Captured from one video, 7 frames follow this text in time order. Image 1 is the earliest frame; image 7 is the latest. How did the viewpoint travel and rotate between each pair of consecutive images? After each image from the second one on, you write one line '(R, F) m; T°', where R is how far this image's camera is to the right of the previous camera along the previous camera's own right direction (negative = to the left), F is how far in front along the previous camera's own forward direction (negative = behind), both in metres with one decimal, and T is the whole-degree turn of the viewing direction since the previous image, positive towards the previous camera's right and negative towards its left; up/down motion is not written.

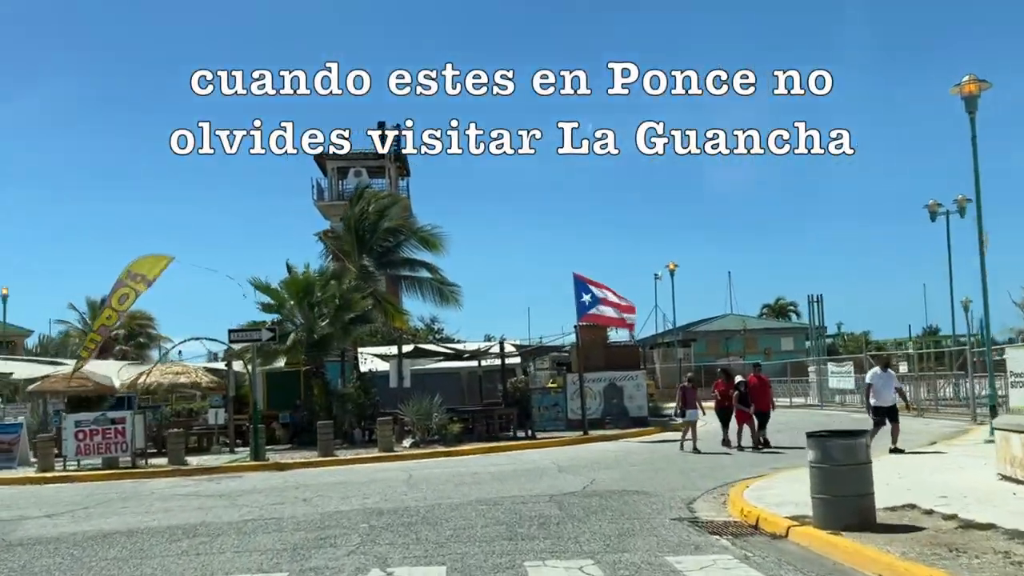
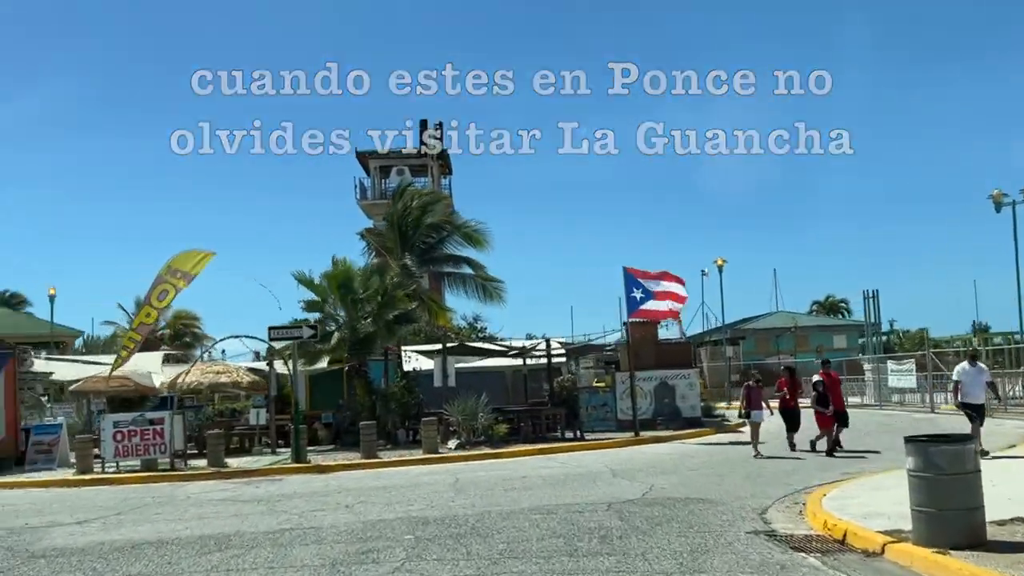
(-0.3, +1.1) m; -5°
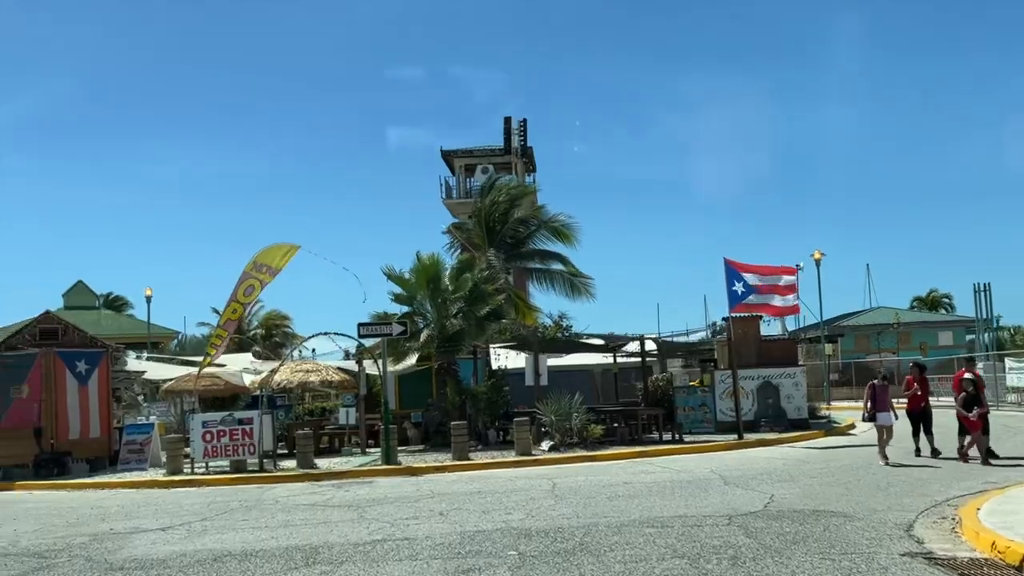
(-0.7, +1.4) m; -8°
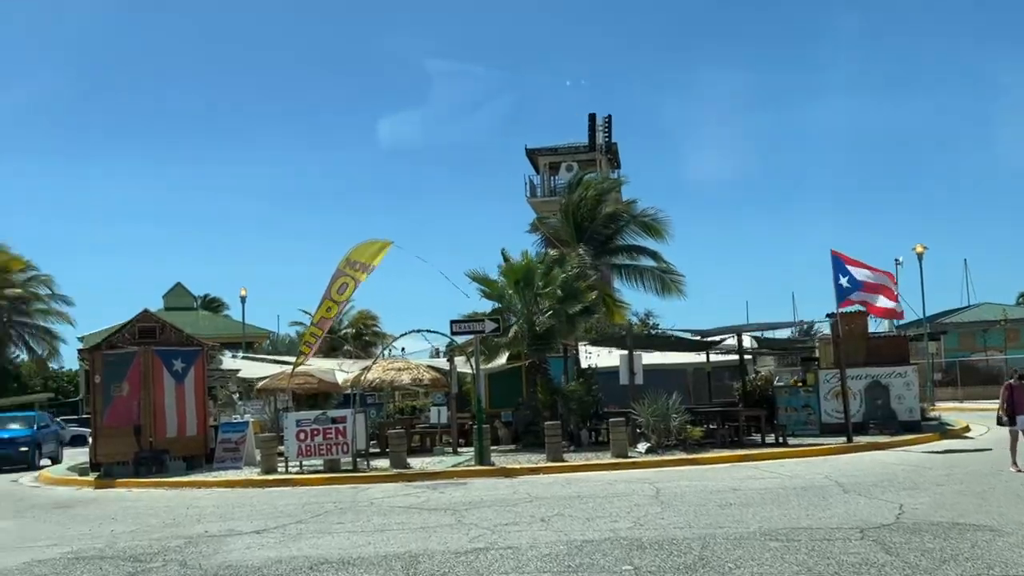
(-0.7, +0.9) m; -7°
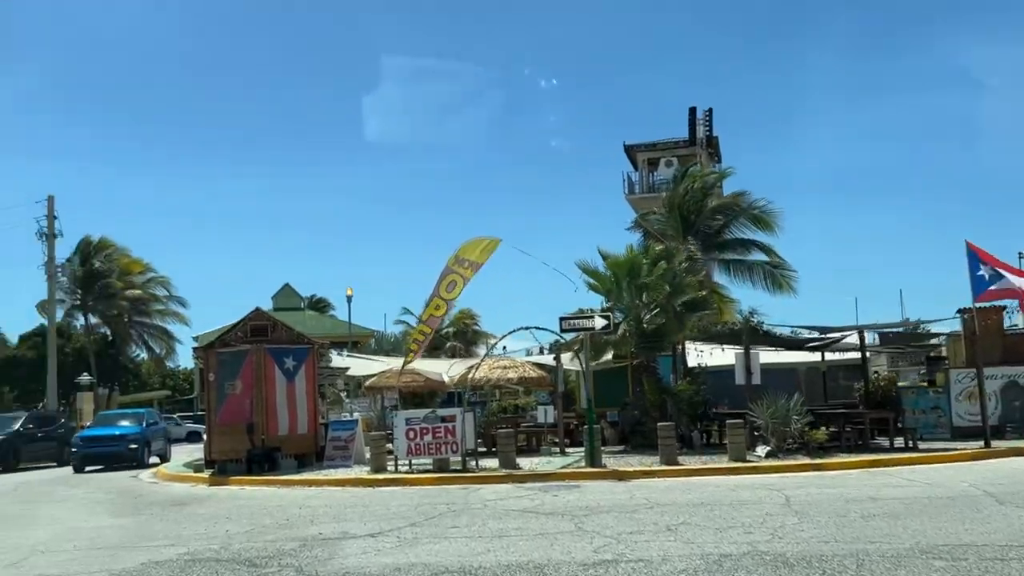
(-0.8, +0.7) m; -7°
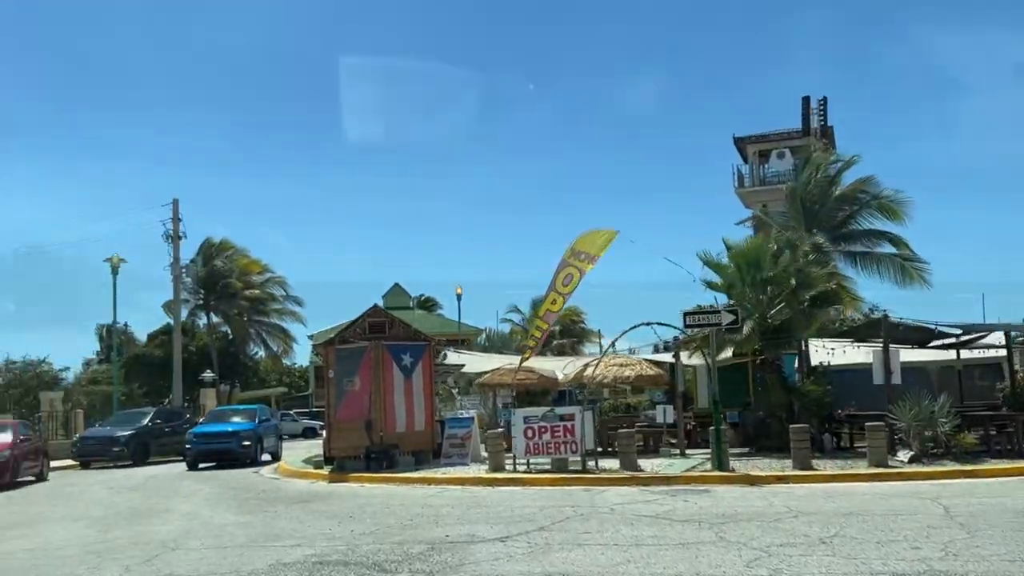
(-0.9, +0.5) m; -7°
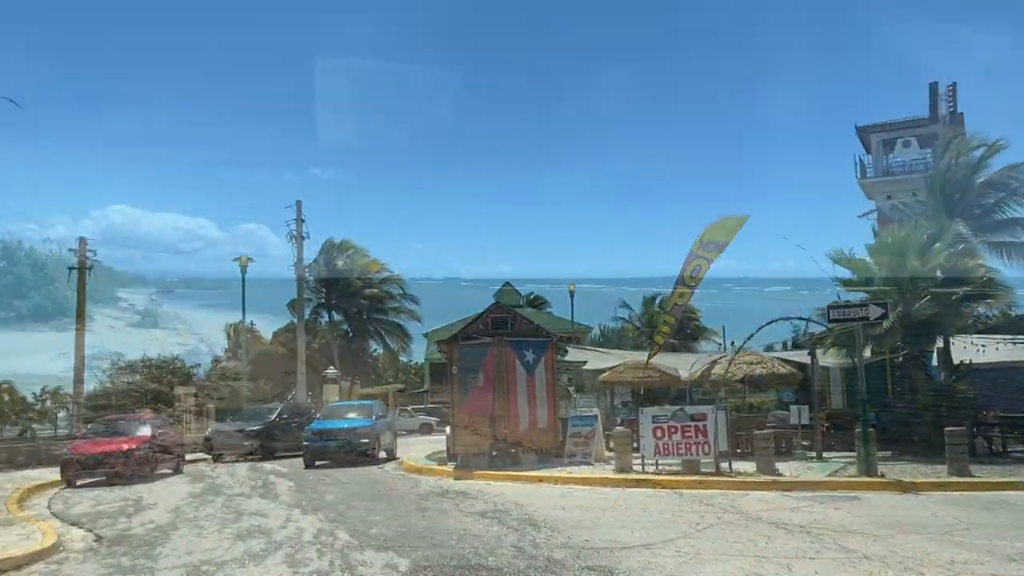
(-0.9, +0.2) m; -6°
